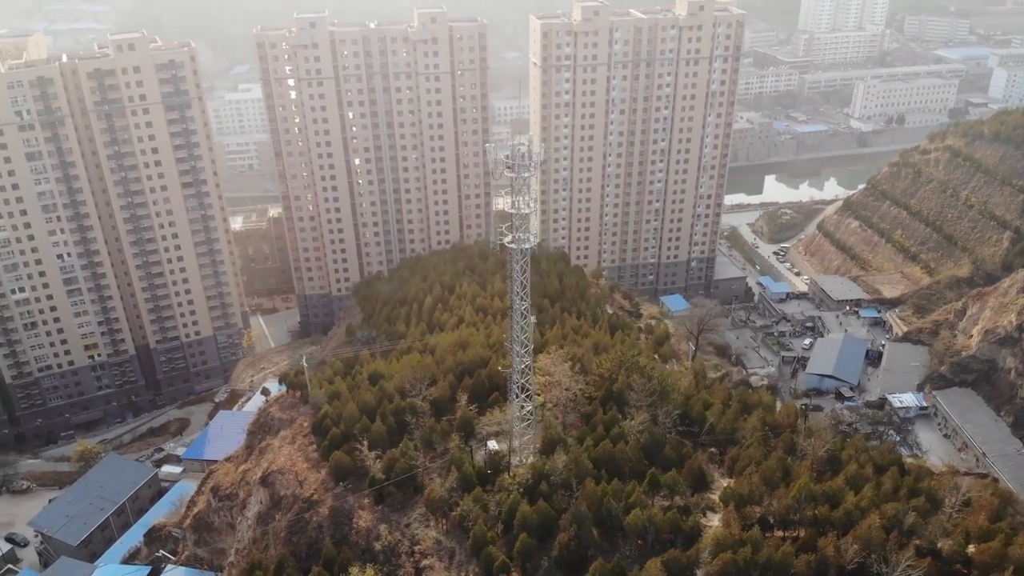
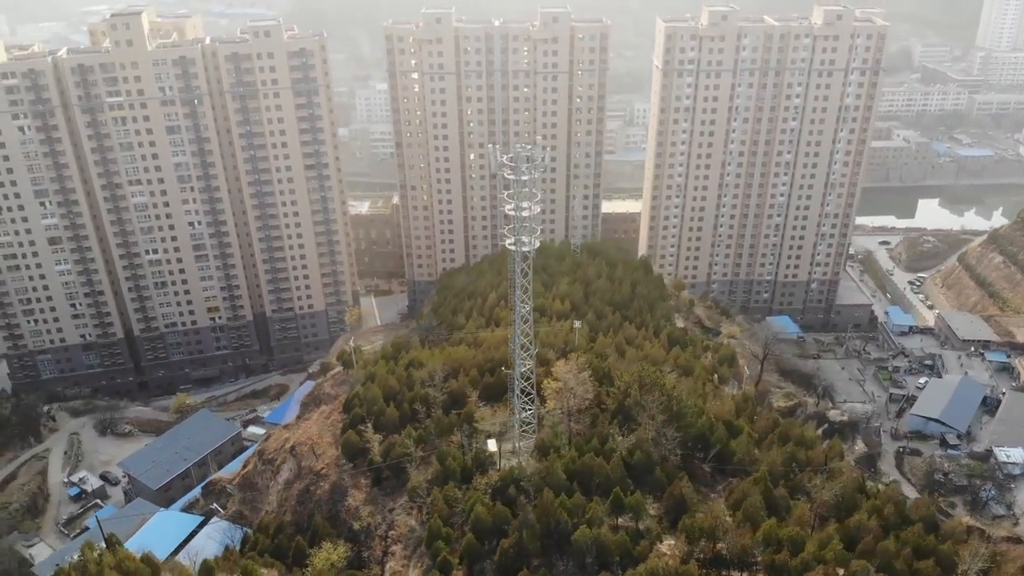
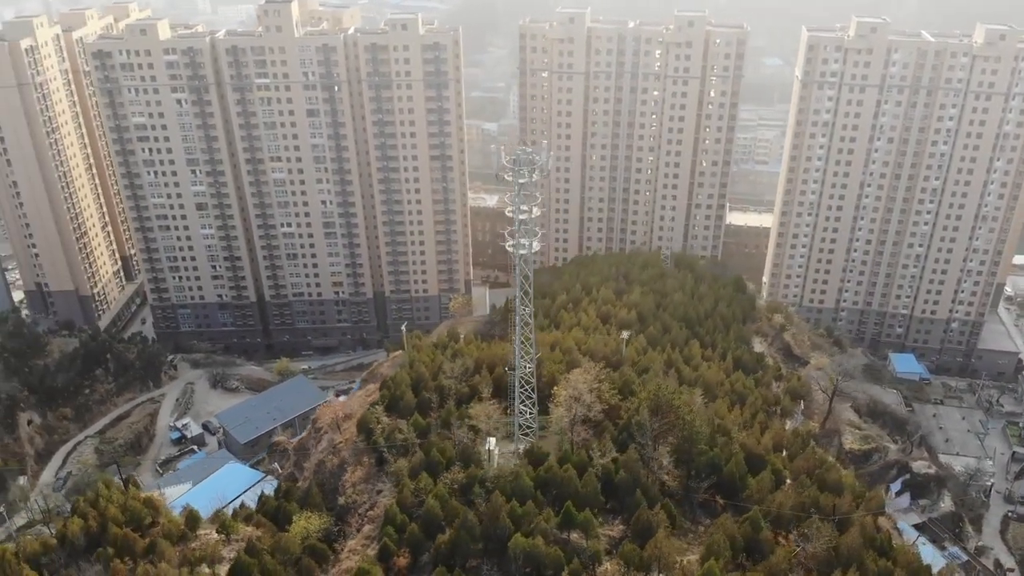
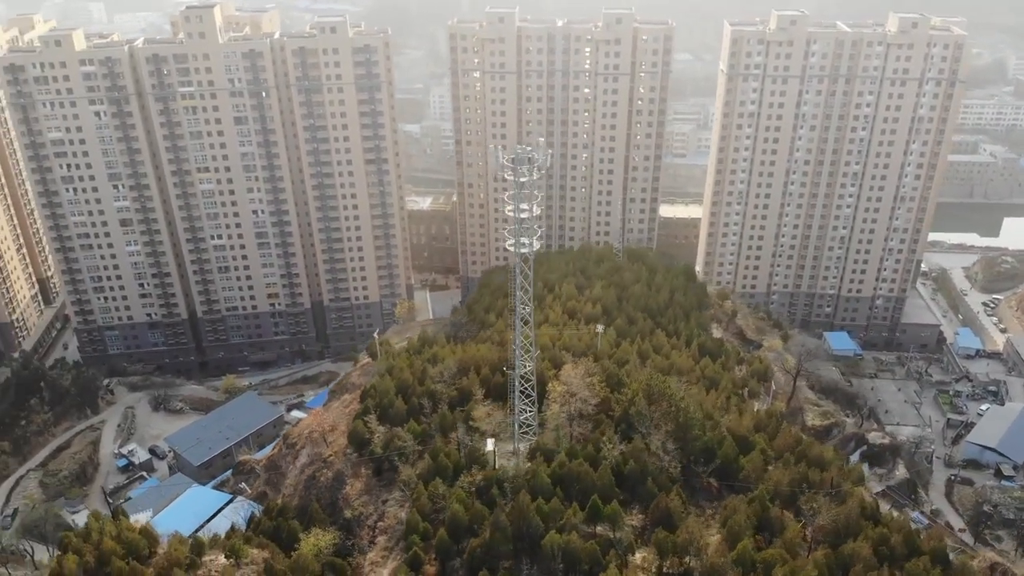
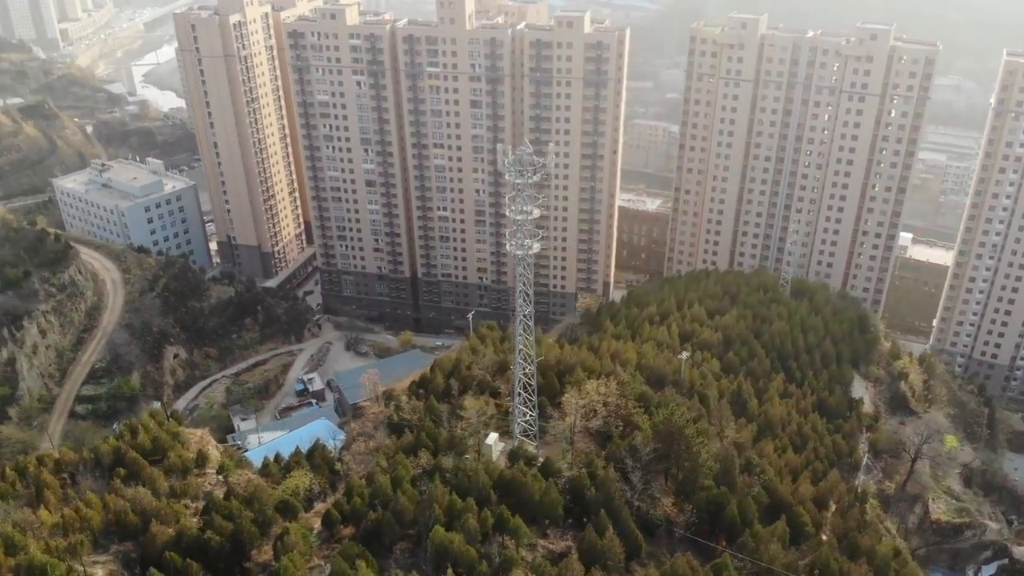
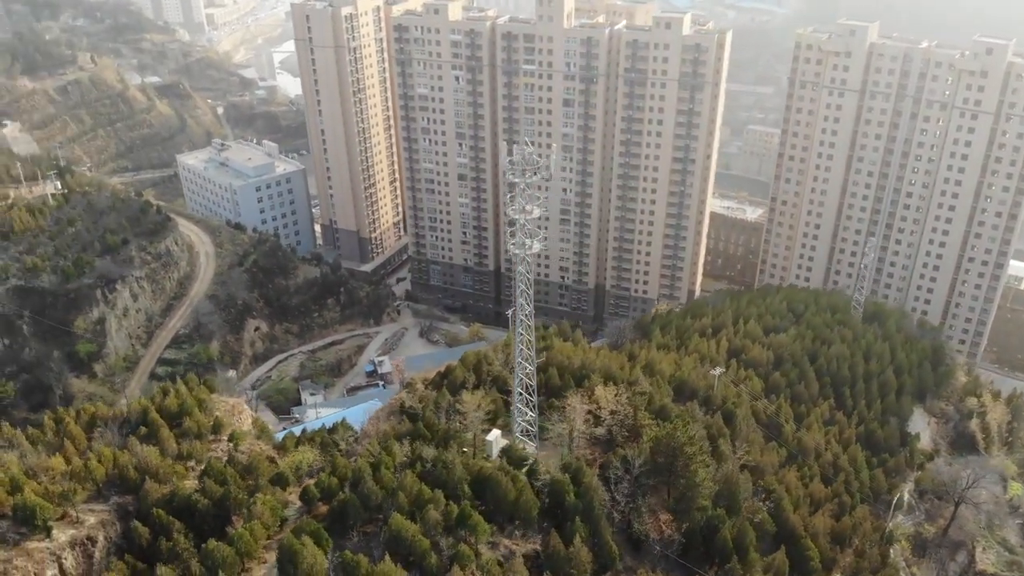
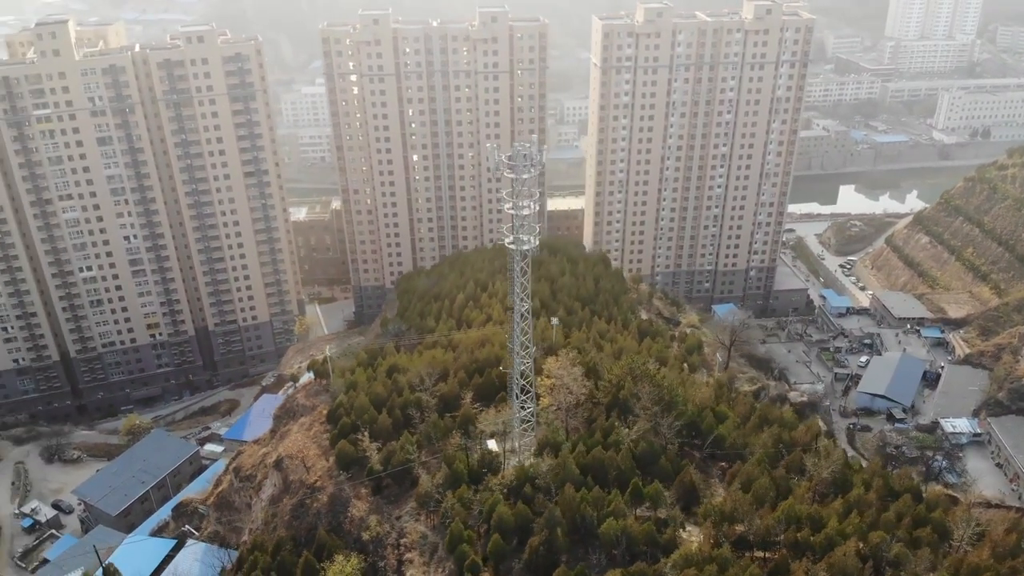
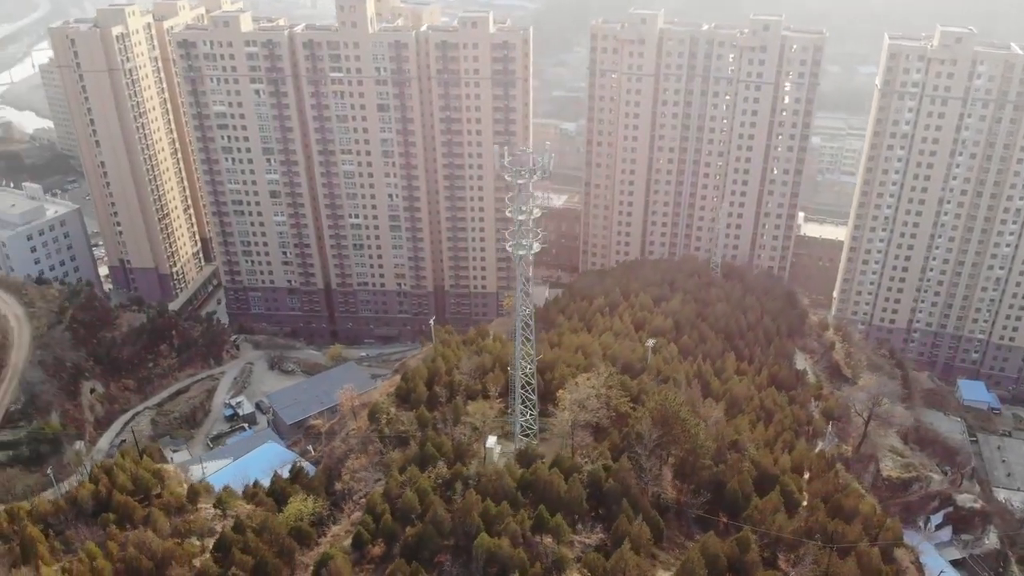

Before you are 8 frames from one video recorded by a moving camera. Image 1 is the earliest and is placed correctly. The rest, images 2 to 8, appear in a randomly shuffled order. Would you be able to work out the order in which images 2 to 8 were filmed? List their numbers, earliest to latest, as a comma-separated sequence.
7, 2, 4, 3, 8, 5, 6
